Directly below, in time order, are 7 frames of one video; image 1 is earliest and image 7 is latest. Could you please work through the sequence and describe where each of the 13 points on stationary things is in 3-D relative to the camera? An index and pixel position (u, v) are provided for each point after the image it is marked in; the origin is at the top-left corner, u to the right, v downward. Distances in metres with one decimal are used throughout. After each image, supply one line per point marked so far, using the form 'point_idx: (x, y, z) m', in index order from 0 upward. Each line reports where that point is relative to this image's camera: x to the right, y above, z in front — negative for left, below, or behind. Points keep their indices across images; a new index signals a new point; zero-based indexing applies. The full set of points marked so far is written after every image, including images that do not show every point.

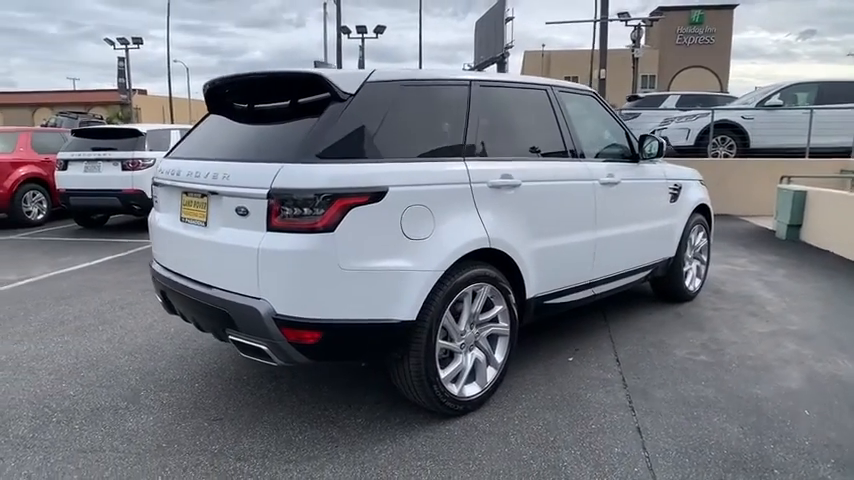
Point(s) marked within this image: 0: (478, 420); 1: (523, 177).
0: (+0.3, -1.0, +3.6) m
1: (+0.6, +0.4, +3.8) m
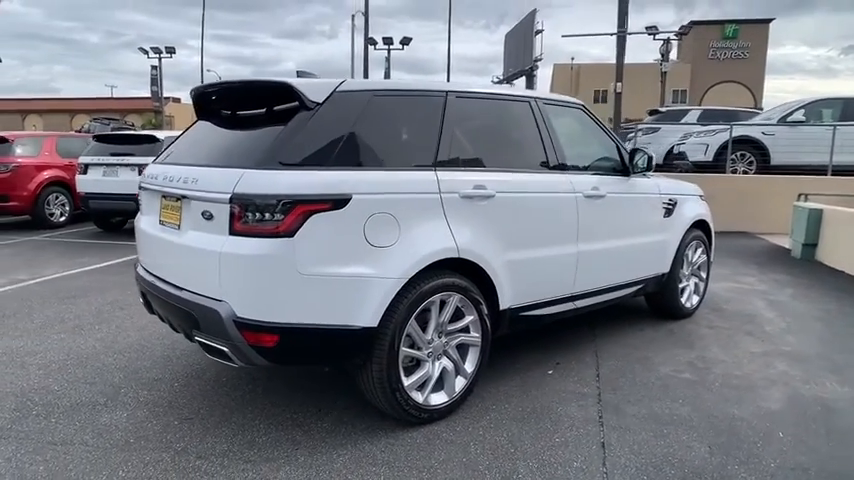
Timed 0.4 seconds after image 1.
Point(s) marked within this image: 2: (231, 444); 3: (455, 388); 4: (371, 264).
0: (+0.1, -1.0, +3.6) m
1: (+0.4, +0.3, +3.8) m
2: (-1.0, -1.1, +3.4) m
3: (+0.2, -0.8, +3.7) m
4: (-0.3, -0.1, +3.3) m
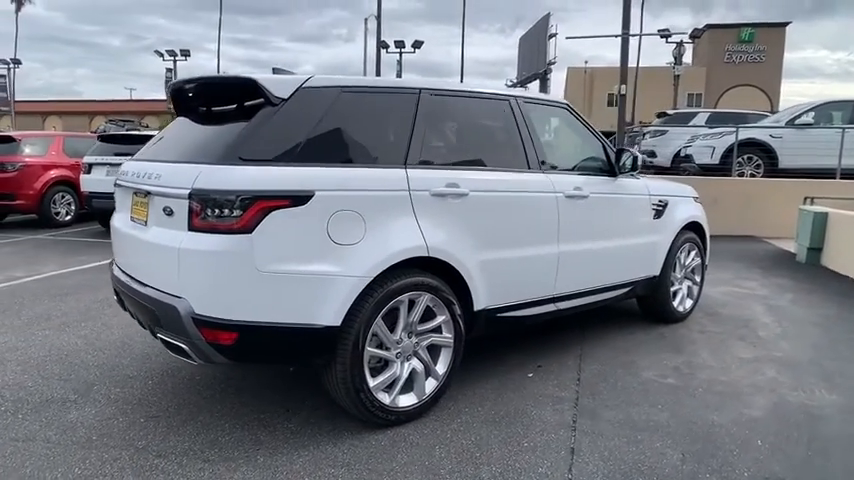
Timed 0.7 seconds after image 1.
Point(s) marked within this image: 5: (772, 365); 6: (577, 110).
0: (-0.1, -1.0, +3.5) m
1: (+0.3, +0.3, +3.8) m
2: (-1.2, -1.0, +3.3) m
3: (0.0, -0.8, +3.7) m
4: (-0.5, -0.1, +3.2) m
5: (+2.5, -0.9, +4.7) m
6: (+1.1, +1.0, +4.8) m
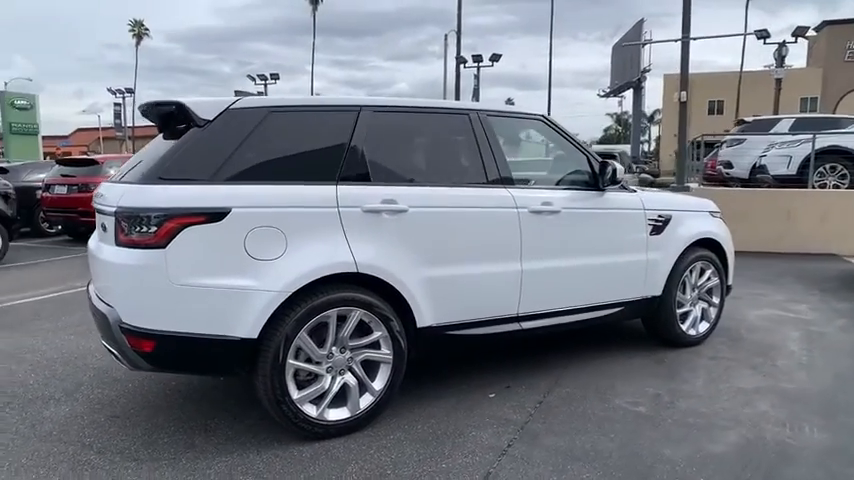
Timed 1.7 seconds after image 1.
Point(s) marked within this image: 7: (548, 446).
0: (-0.5, -1.1, +3.5) m
1: (-0.1, +0.2, +3.8) m
2: (-1.6, -1.1, +3.6) m
3: (-0.4, -0.9, +3.7) m
4: (-0.9, -0.2, +3.3) m
5: (+2.3, -1.0, +4.3) m
6: (+0.9, +0.8, +4.6) m
7: (+0.7, -1.1, +3.6) m
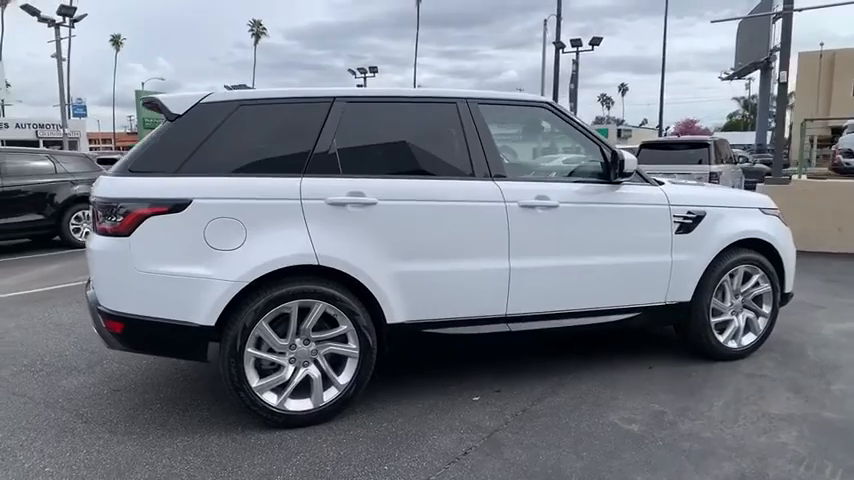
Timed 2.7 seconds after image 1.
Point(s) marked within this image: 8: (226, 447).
0: (-0.7, -1.1, +3.5) m
1: (-0.3, +0.3, +3.7) m
2: (-1.8, -1.0, +3.8) m
3: (-0.6, -0.9, +3.6) m
4: (-1.1, -0.1, +3.4) m
5: (+2.1, -1.1, +3.7) m
6: (+0.9, +0.9, +4.3) m
7: (+0.4, -1.1, +3.3) m
8: (-1.1, -1.1, +3.4) m
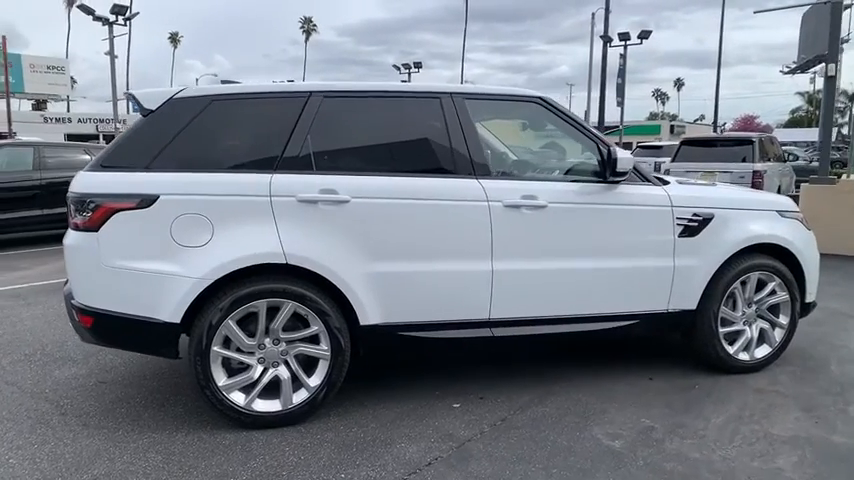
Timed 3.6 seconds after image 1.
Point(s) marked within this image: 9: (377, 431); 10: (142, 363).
0: (-0.9, -1.1, +3.5) m
1: (-0.4, +0.3, +3.6) m
2: (-2.0, -1.0, +3.8) m
3: (-0.7, -0.9, +3.6) m
4: (-1.3, -0.1, +3.4) m
5: (+2.0, -1.1, +3.4) m
6: (+0.8, +0.9, +4.1) m
7: (+0.2, -1.1, +3.2) m
8: (-1.2, -1.1, +3.4) m
9: (-0.3, -1.0, +3.6) m
10: (-2.0, -0.9, +4.5) m
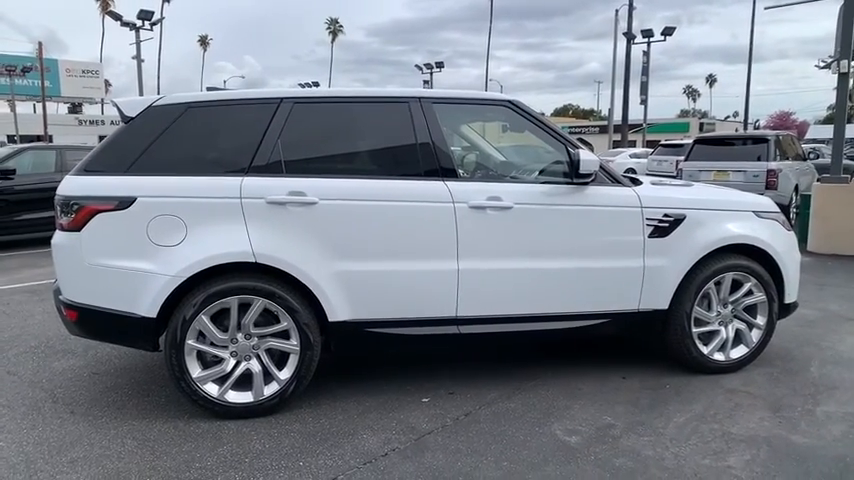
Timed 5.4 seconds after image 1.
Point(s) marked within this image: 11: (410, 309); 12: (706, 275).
0: (-1.1, -1.1, +3.7) m
1: (-0.6, +0.3, +3.7) m
2: (-2.2, -1.0, +4.1) m
3: (-0.9, -0.9, +3.8) m
4: (-1.5, -0.1, +3.6) m
5: (+1.8, -1.1, +3.4) m
6: (+0.7, +0.9, +4.2) m
7: (0.0, -1.1, +3.3) m
8: (-1.5, -1.1, +3.6) m
9: (-0.5, -1.0, +3.7) m
10: (-2.1, -0.9, +4.8) m
11: (-0.1, -0.4, +3.9) m
12: (+1.8, -0.2, +4.3) m
